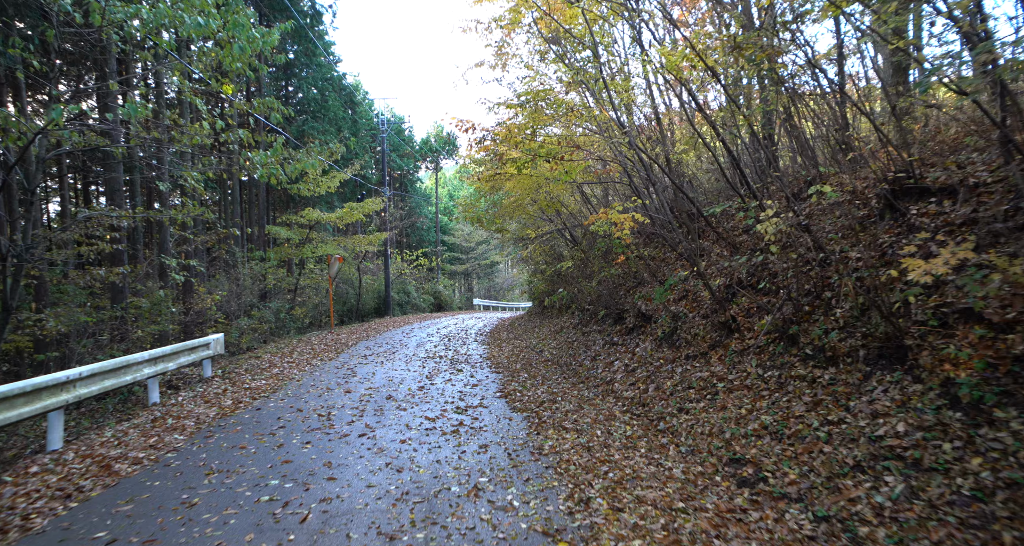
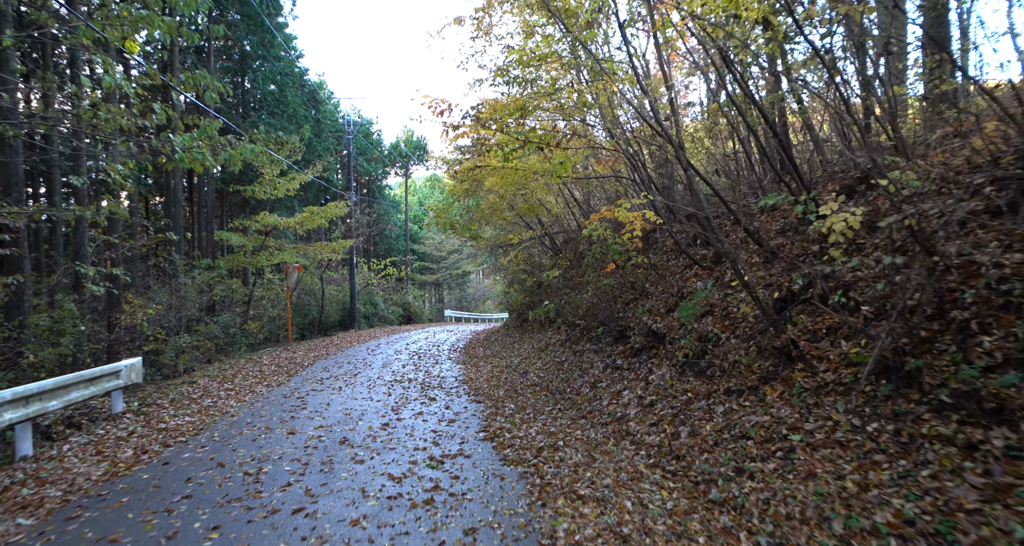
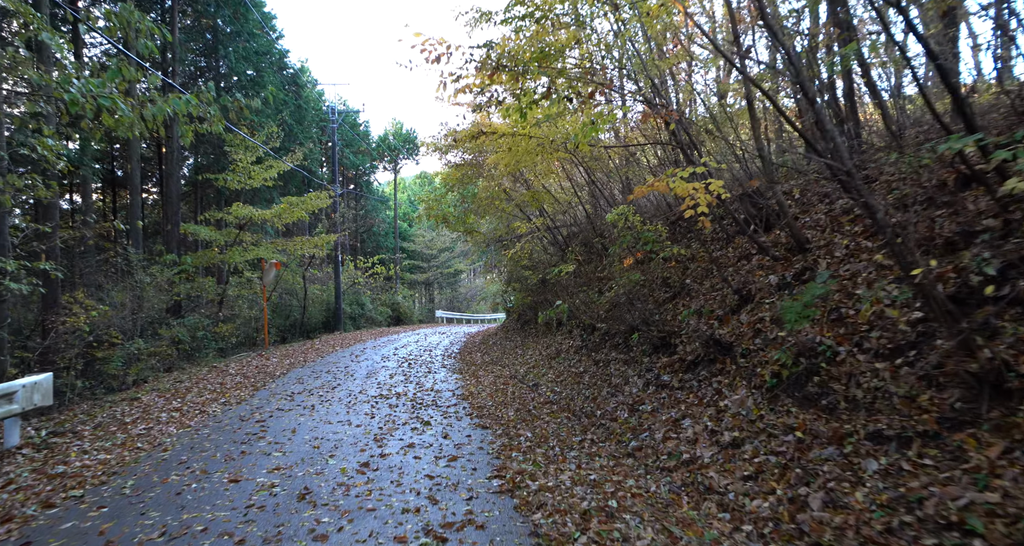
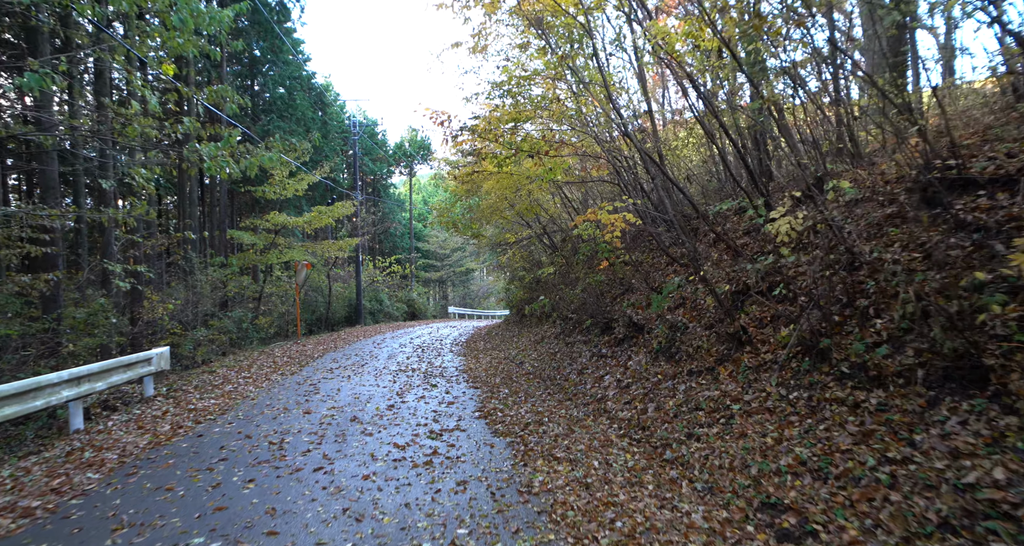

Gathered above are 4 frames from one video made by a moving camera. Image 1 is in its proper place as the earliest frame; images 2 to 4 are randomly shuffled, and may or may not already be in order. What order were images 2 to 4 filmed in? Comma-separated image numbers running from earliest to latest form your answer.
4, 2, 3
